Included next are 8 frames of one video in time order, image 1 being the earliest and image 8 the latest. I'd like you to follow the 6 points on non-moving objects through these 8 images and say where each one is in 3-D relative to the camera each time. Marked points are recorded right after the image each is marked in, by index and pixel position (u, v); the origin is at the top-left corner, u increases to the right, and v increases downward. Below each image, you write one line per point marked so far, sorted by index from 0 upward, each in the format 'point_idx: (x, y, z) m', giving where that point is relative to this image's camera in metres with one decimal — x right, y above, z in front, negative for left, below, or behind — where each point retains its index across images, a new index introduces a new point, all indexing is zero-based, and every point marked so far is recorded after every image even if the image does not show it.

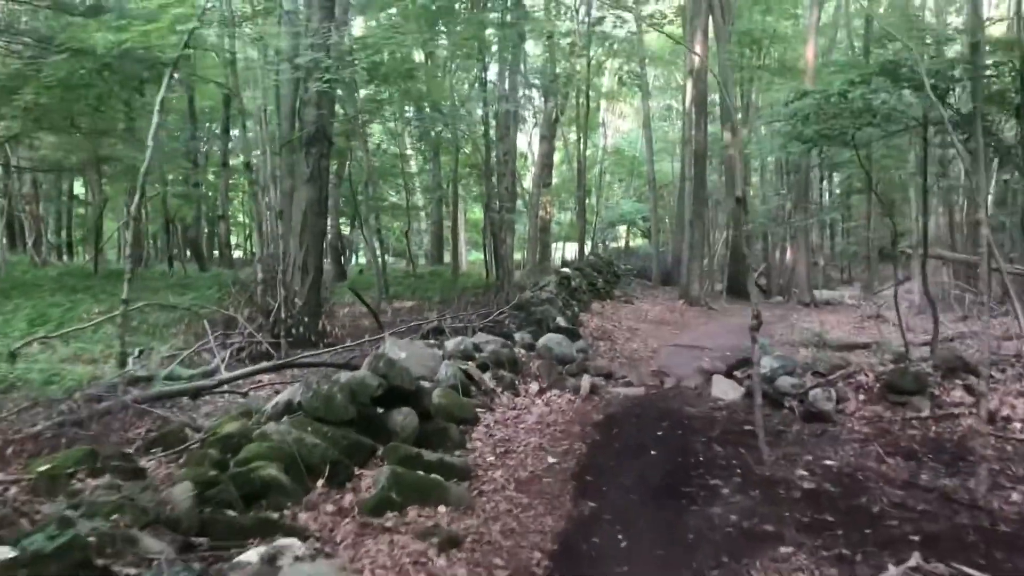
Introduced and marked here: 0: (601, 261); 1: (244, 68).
0: (+1.7, +0.5, +17.3) m
1: (-3.9, +3.2, +13.5) m
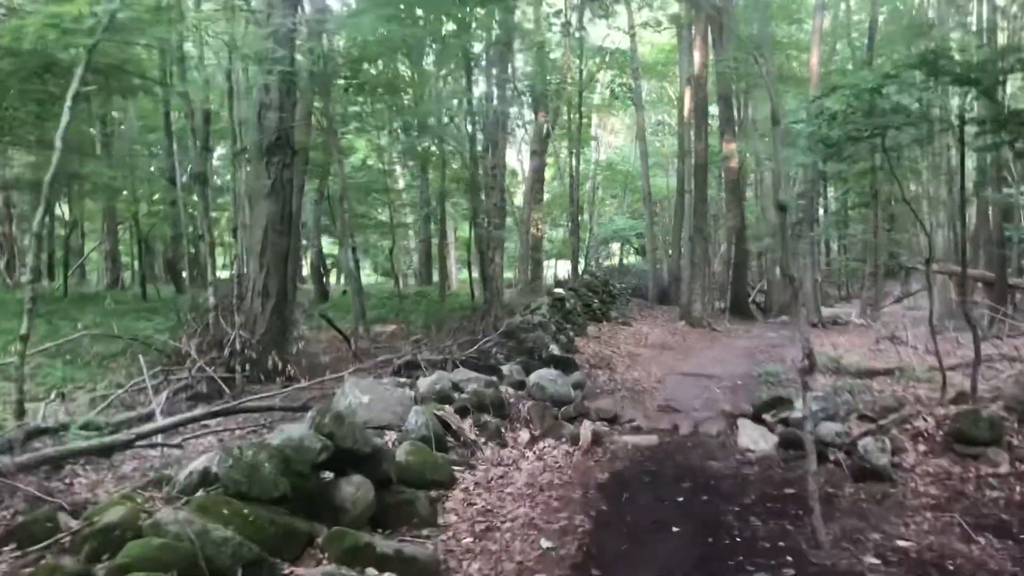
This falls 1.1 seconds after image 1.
0: (+1.5, +0.1, +16.4) m
1: (-4.0, +2.8, +12.5) m
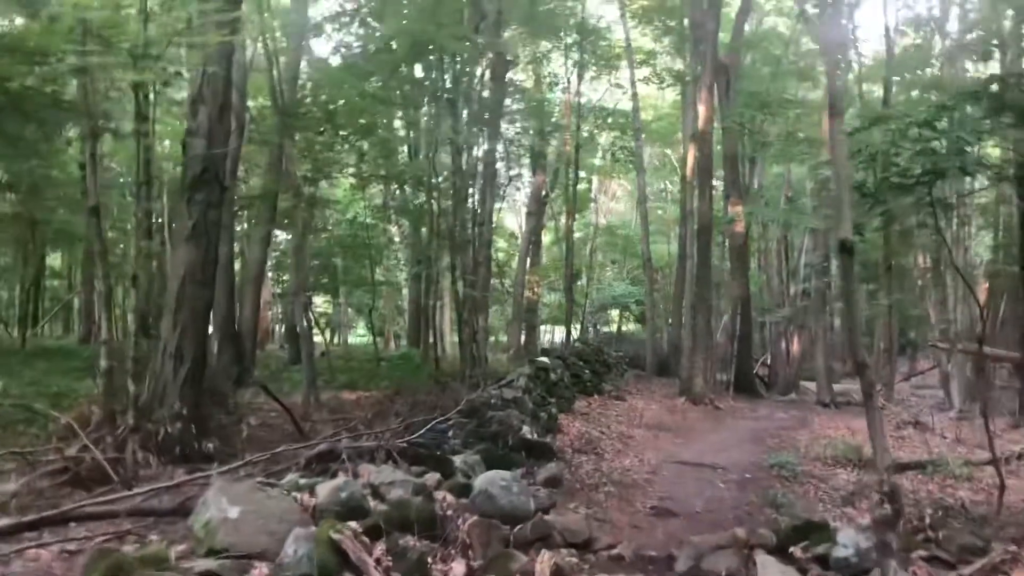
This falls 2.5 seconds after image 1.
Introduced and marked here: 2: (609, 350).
0: (+1.3, -1.0, +15.0) m
1: (-4.2, +2.1, +11.4) m
2: (+2.1, -1.3, +19.7) m
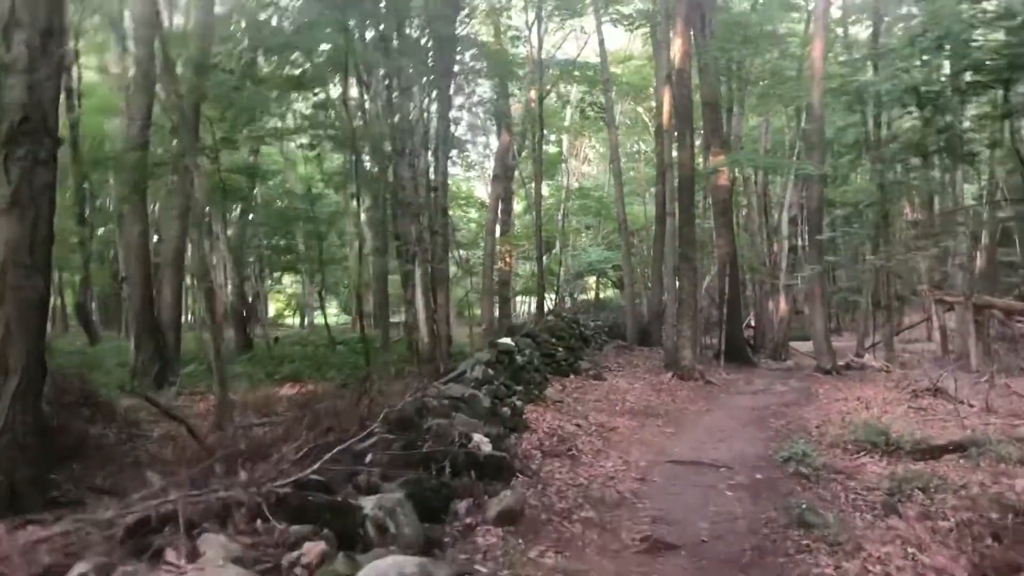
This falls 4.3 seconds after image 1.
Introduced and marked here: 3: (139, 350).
0: (+0.7, -0.5, +13.4) m
1: (-4.7, +2.2, +9.6) m
2: (+1.4, -0.6, +18.1) m
3: (-4.5, -0.8, +11.2) m
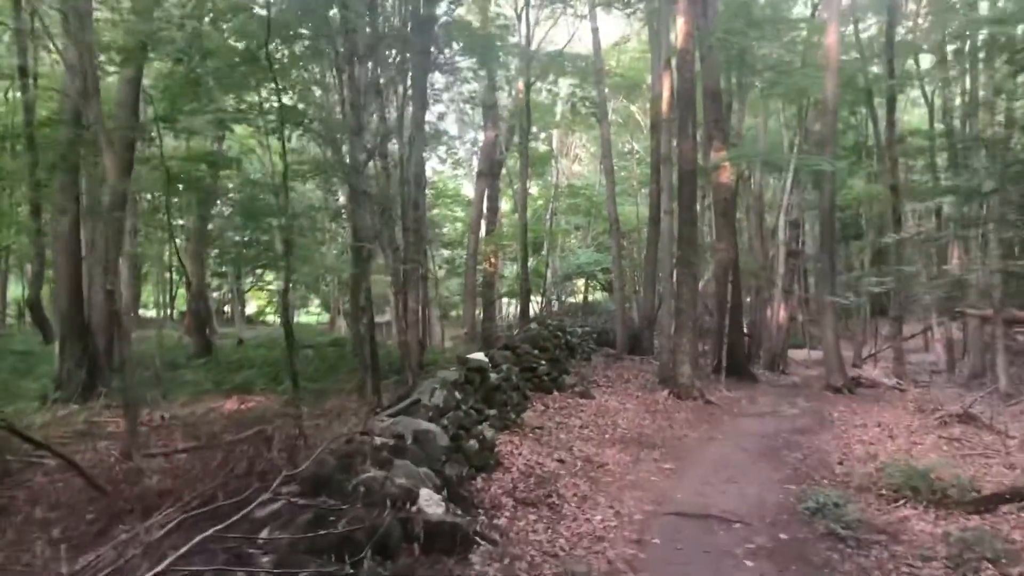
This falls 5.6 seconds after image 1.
0: (+0.5, -0.6, +12.1) m
1: (-4.9, +2.3, +8.2) m
2: (+1.1, -0.7, +16.9) m
3: (-4.7, -0.7, +9.9) m
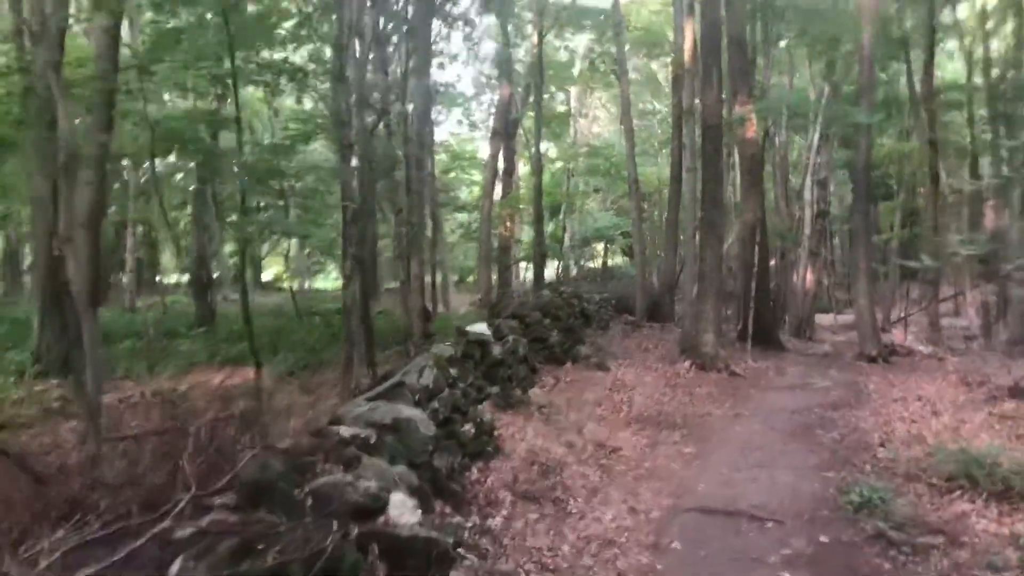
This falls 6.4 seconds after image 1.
0: (+0.6, -0.1, +11.4) m
1: (-4.9, +2.5, +7.5) m
2: (+1.4, -0.1, +16.1) m
3: (-4.7, -0.4, +9.3) m
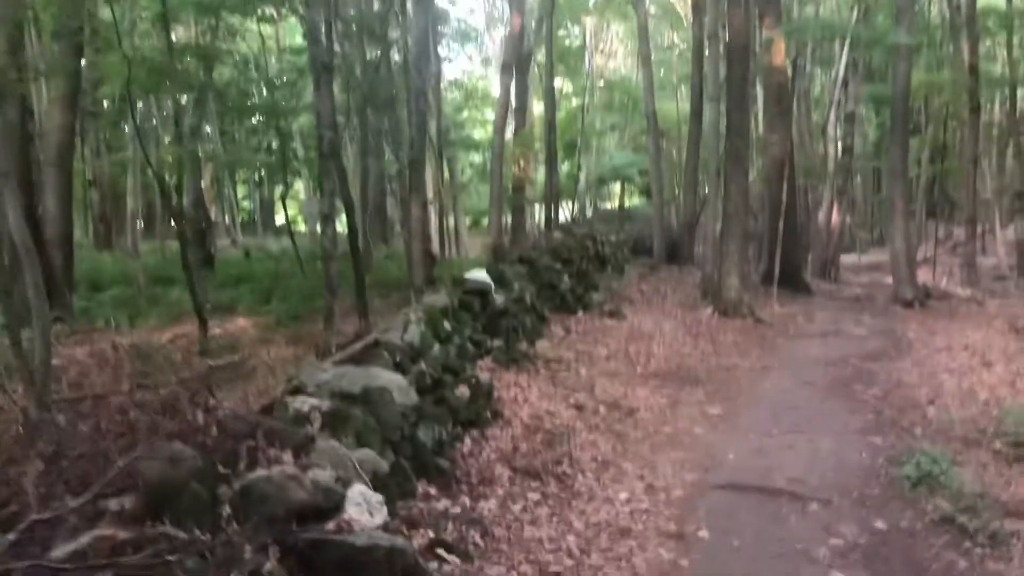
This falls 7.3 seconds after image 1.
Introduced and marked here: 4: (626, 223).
0: (+0.7, +0.6, +10.6) m
1: (-4.9, +2.9, +6.7) m
2: (+1.5, +0.9, +15.3) m
3: (-4.6, +0.1, +8.6) m
4: (+2.2, +1.2, +18.6) m
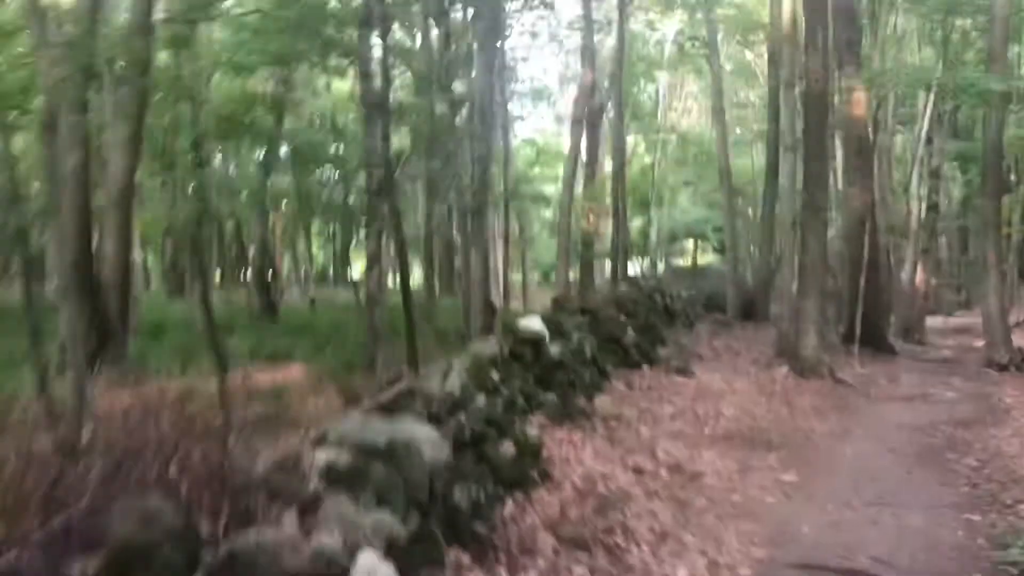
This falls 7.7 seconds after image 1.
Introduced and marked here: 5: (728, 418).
0: (+1.4, 0.0, +10.2) m
1: (-4.4, +2.7, +6.8) m
2: (+2.6, 0.0, +14.8) m
3: (-4.0, -0.3, +8.6) m
4: (+3.5, +0.1, +18.0) m
5: (+1.5, -0.9, +6.4) m
